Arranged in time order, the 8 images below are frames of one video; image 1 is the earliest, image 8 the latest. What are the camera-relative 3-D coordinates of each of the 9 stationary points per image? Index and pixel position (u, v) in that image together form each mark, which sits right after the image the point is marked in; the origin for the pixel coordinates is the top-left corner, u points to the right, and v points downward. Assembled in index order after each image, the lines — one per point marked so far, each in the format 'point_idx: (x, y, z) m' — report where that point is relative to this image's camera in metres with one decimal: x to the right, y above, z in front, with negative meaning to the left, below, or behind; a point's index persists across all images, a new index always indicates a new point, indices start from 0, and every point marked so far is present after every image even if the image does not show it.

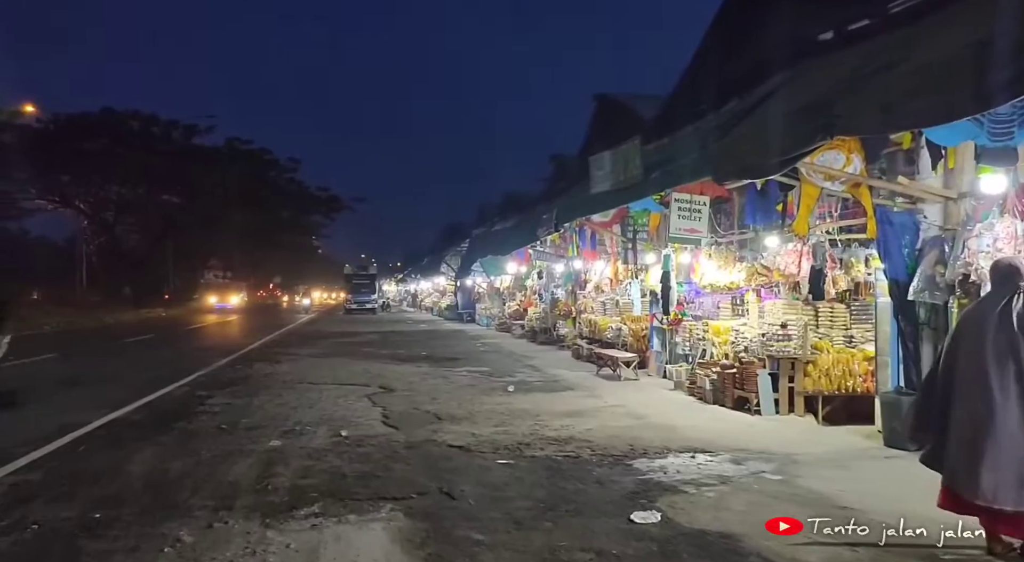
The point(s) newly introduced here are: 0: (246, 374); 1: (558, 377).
0: (-5.7, -2.0, +14.7) m
1: (+1.0, -2.0, +14.2) m
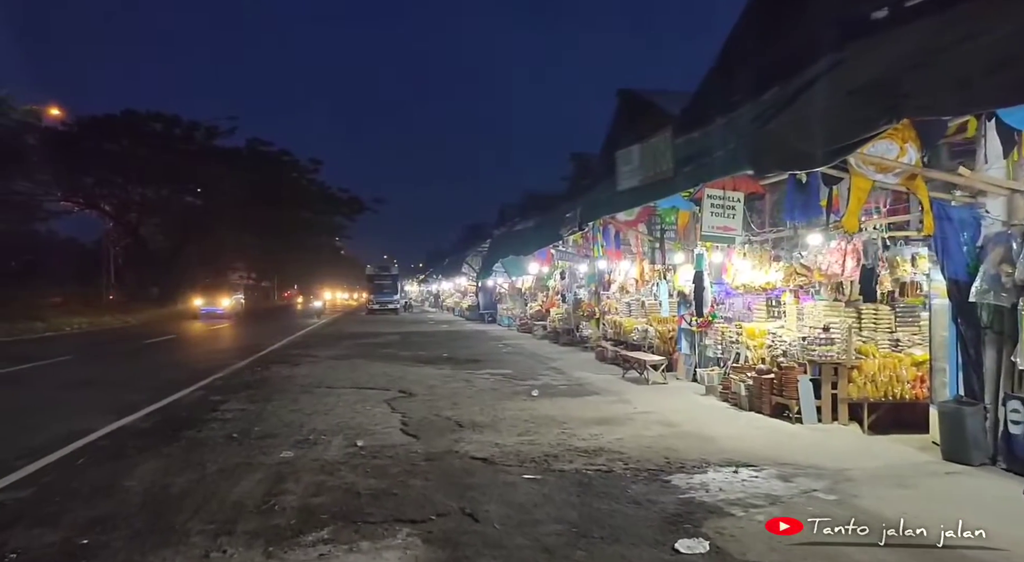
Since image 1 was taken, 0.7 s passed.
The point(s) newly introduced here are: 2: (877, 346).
0: (-5.2, -2.0, +14.4) m
1: (+1.4, -2.0, +13.7) m
2: (+4.4, -0.8, +8.4) m
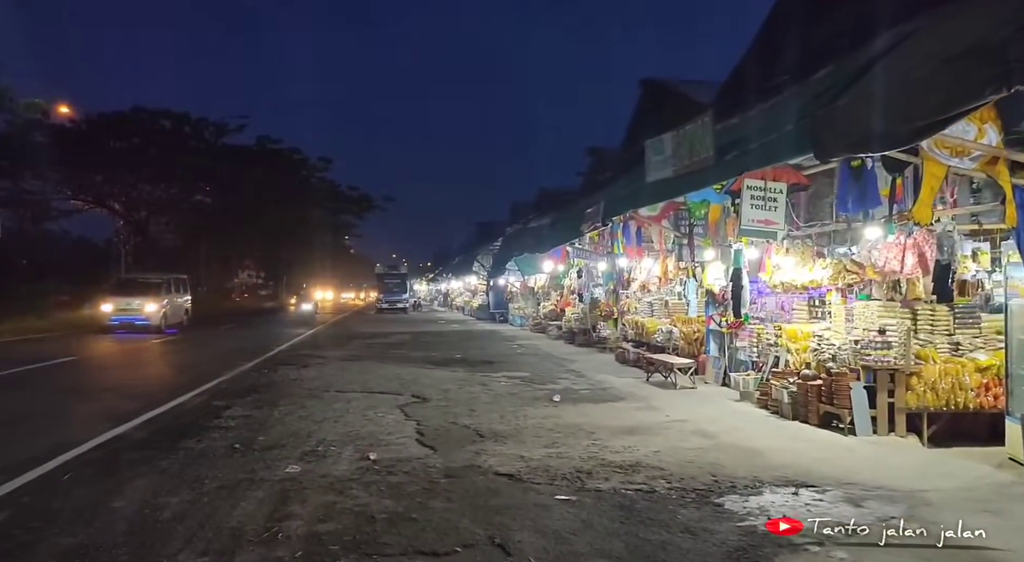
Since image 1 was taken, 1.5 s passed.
0: (-4.9, -2.0, +13.8) m
1: (+1.8, -1.9, +13.0) m
2: (+4.7, -0.8, +7.7) m
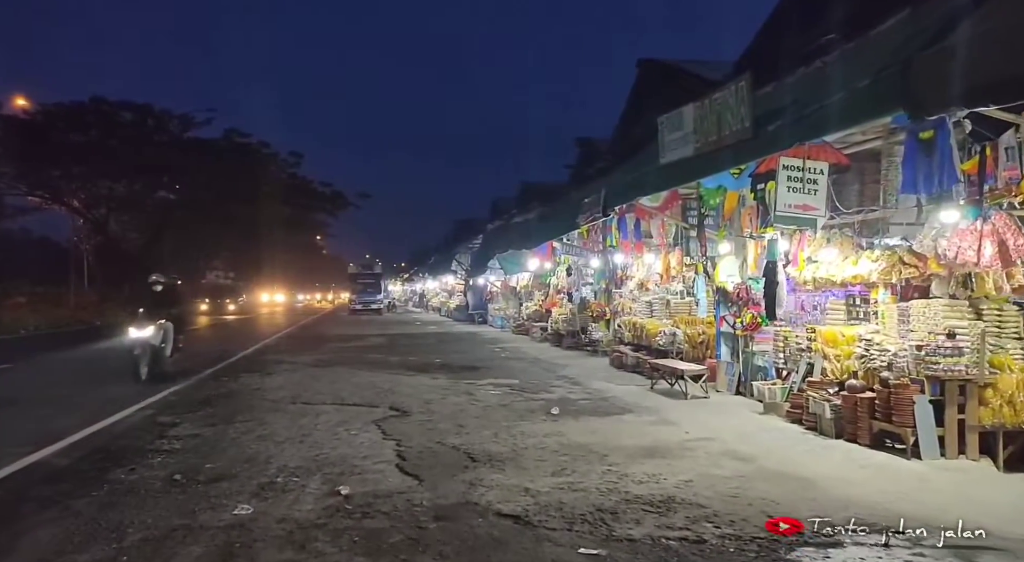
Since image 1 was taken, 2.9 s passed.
0: (-5.1, -2.0, +12.3) m
1: (+1.6, -1.9, +11.7) m
2: (+4.7, -0.7, +6.5) m
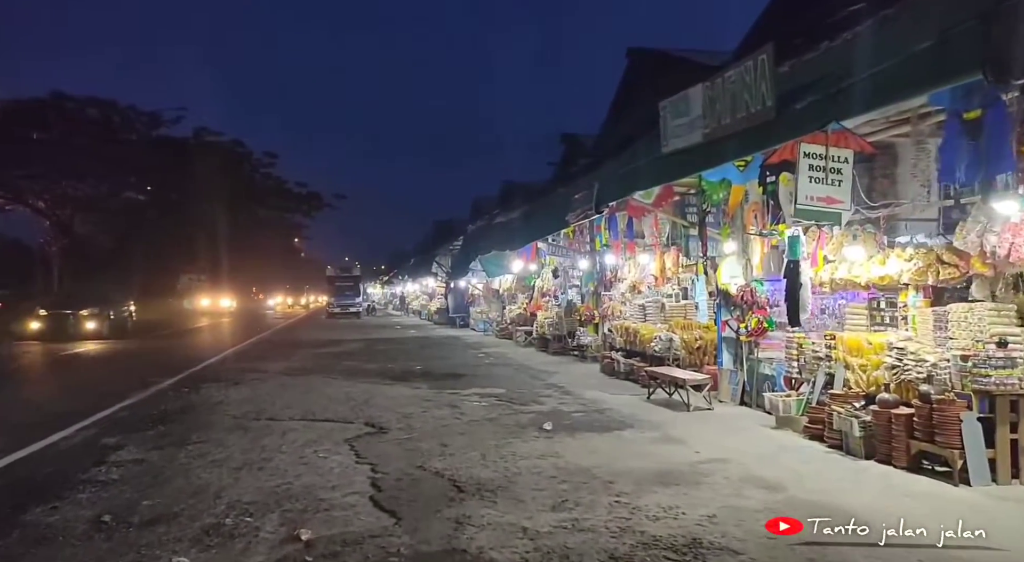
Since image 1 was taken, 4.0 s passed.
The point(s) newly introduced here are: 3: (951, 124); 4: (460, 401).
0: (-5.3, -2.0, +11.2) m
1: (+1.4, -1.9, +10.8) m
2: (+4.7, -0.7, +5.7) m
3: (+3.7, +1.3, +5.8) m
4: (-0.9, -2.0, +11.3) m
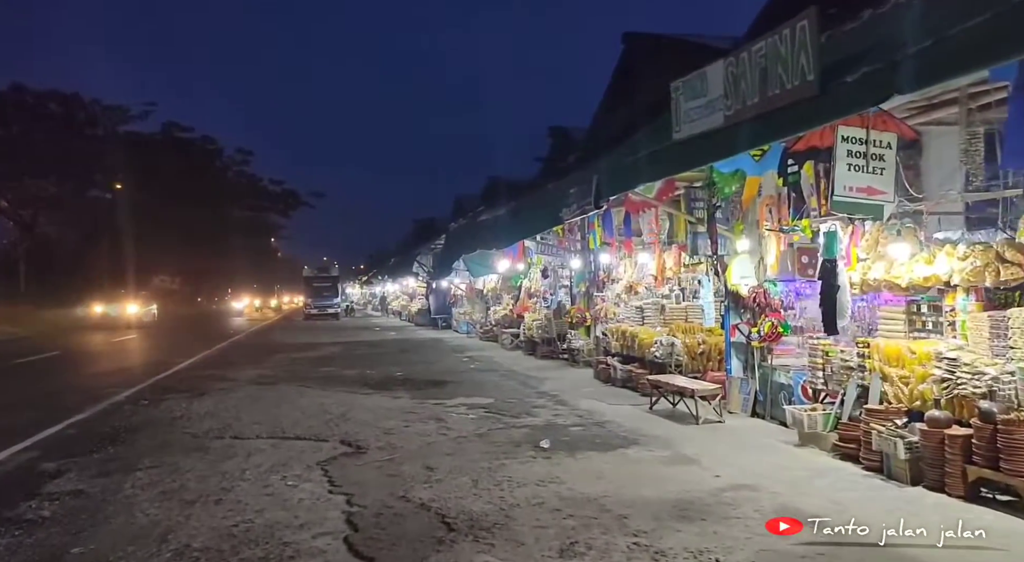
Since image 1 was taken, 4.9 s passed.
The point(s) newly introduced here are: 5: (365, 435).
0: (-5.4, -2.1, +10.1) m
1: (+1.2, -1.9, +9.9) m
2: (+4.7, -0.7, +5.0) m
3: (+3.7, +1.3, +5.0) m
4: (-1.0, -2.0, +10.3) m
5: (-1.9, -2.0, +8.9) m
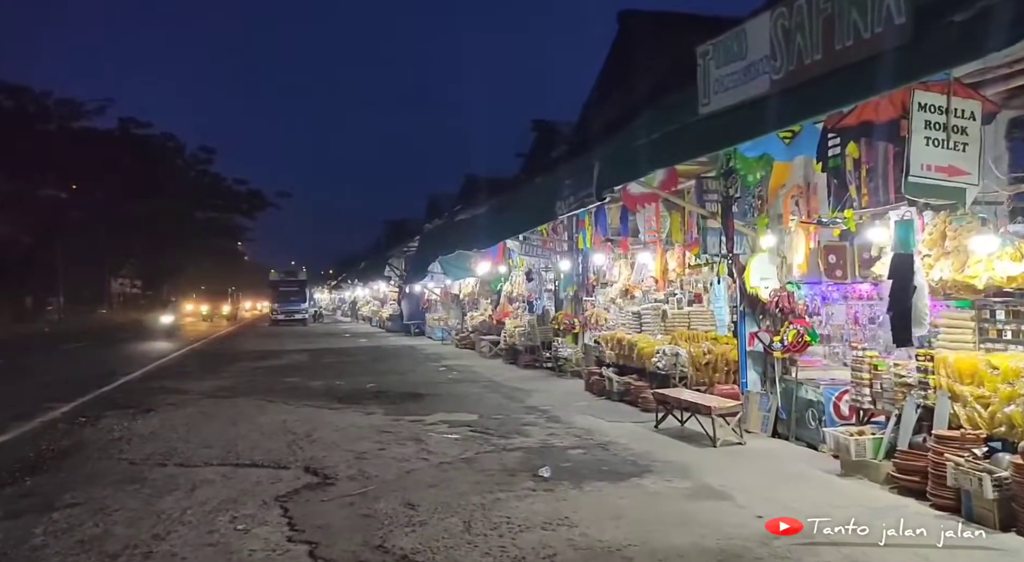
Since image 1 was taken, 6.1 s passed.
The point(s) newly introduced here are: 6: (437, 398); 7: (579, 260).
0: (-5.6, -2.1, +8.7) m
1: (+1.1, -2.0, +8.8) m
2: (+4.7, -0.7, +4.0) m
3: (+3.8, +1.3, +4.0) m
4: (-1.2, -2.0, +9.1) m
5: (-2.0, -2.0, +7.7) m
6: (-1.4, -2.2, +12.7) m
7: (+1.4, +0.4, +14.1) m
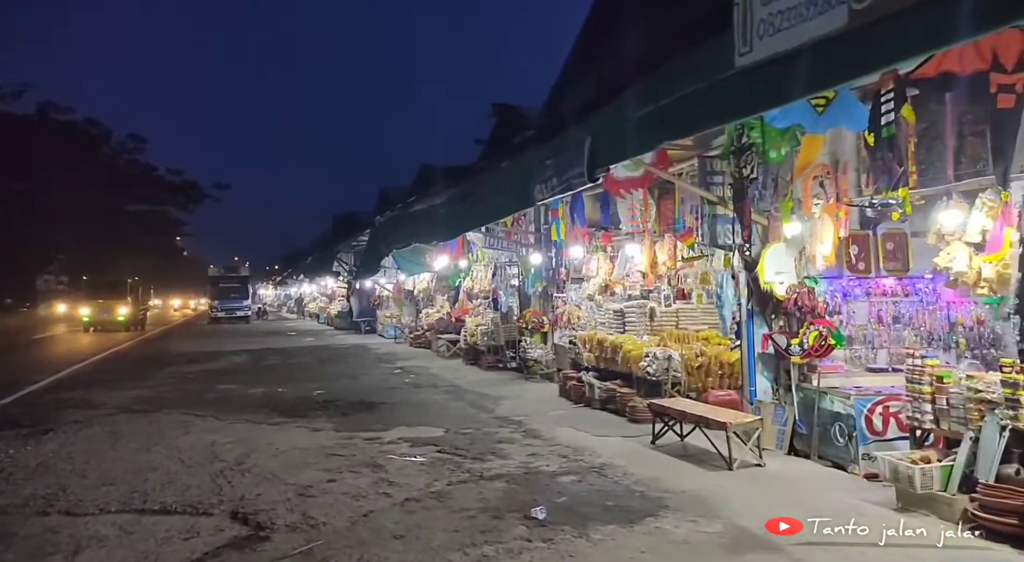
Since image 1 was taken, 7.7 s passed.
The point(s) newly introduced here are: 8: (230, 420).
0: (-5.8, -2.0, +7.0) m
1: (+0.8, -1.9, +7.5) m
2: (+4.8, -0.7, +3.0) m
3: (+3.9, +1.3, +2.9) m
4: (-1.4, -2.0, +7.7) m
5: (-2.2, -2.0, +6.2) m
6: (-1.9, -2.1, +11.3) m
7: (+0.7, +0.5, +12.8) m
8: (-4.2, -2.1, +10.3) m
